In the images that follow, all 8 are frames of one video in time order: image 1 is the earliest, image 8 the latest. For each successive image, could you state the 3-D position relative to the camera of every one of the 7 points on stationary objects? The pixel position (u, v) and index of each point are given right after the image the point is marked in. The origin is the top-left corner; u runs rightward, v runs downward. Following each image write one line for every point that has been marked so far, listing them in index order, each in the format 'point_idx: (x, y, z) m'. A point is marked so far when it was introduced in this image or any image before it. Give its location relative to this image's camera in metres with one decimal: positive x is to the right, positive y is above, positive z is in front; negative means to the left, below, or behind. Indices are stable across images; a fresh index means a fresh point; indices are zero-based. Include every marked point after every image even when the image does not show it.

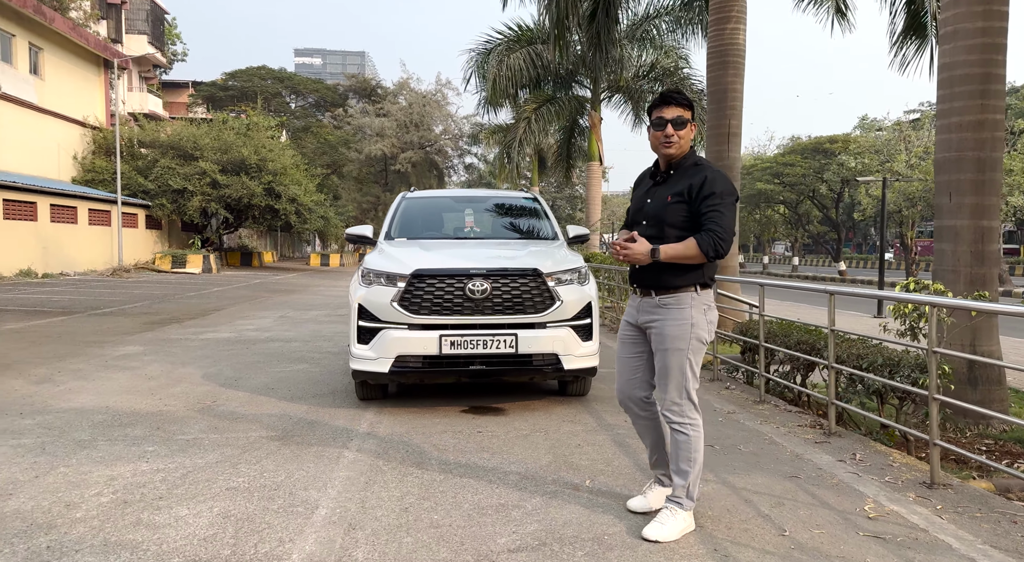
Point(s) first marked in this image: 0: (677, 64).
0: (+4.0, +5.4, +17.8) m
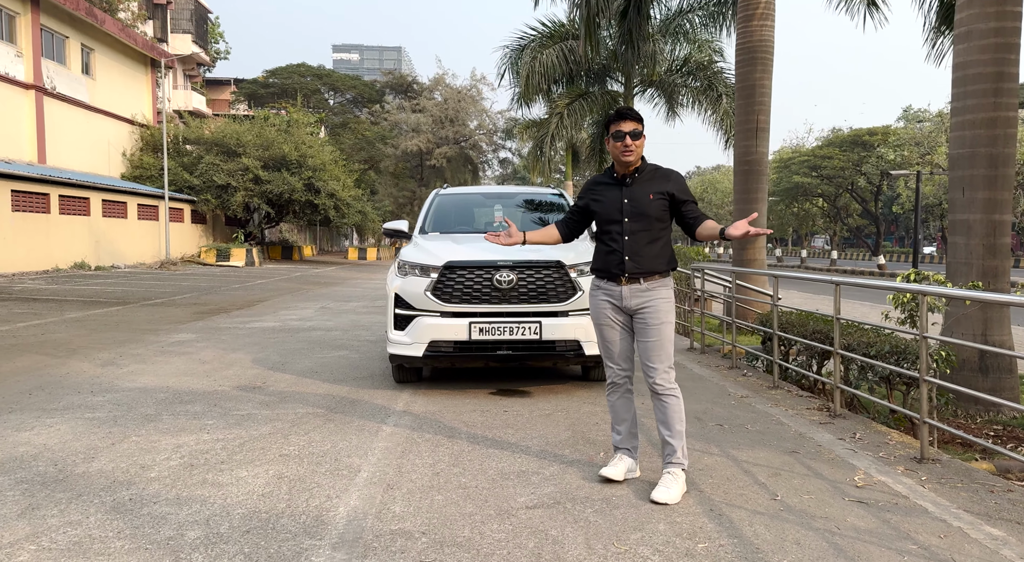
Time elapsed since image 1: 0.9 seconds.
0: (+4.9, +5.5, +17.9) m
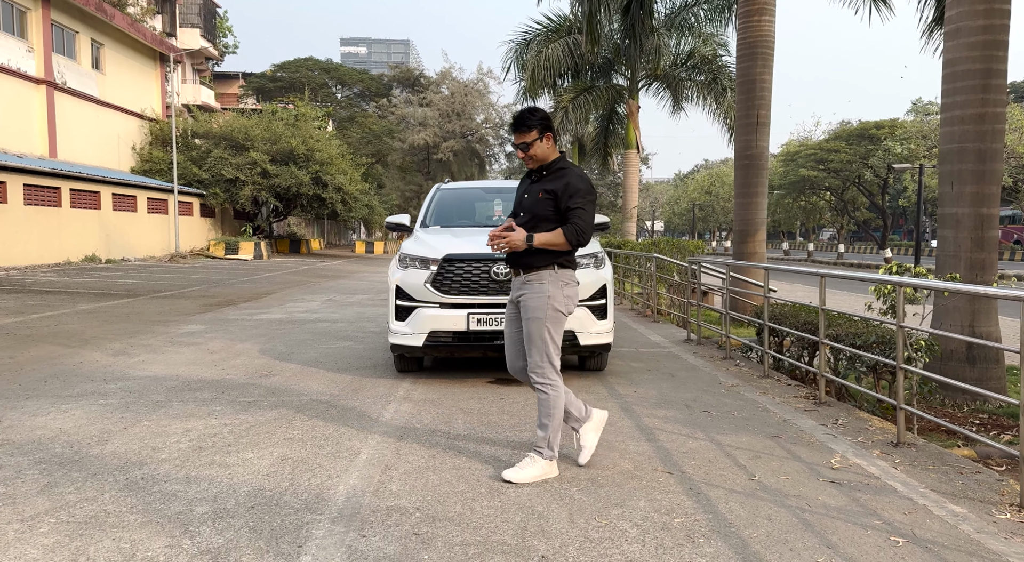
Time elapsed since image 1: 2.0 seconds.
0: (+5.0, +5.7, +18.0) m
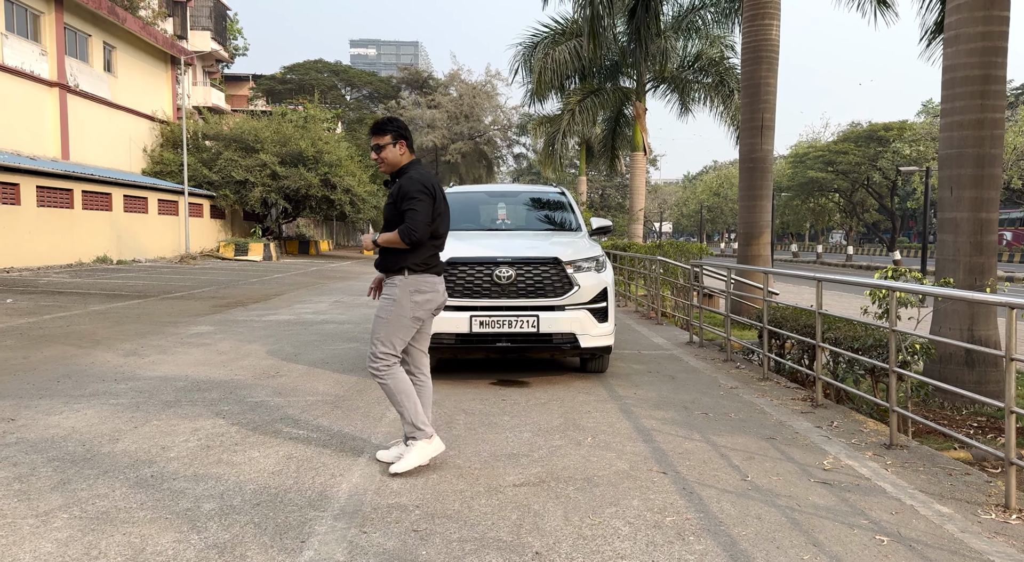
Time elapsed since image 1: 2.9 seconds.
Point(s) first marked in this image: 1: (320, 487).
0: (+5.1, +5.6, +18.0) m
1: (-0.9, -1.0, +3.6) m
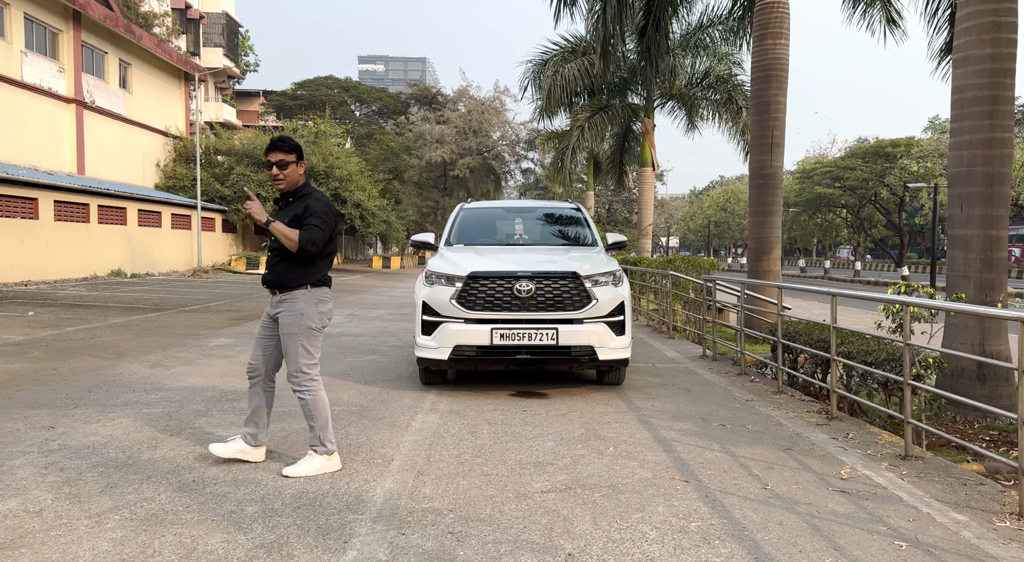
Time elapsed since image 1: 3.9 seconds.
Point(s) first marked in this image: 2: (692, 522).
0: (+5.4, +5.3, +18.2) m
1: (-0.8, -1.1, +3.7) m
2: (+0.8, -1.1, +3.3) m
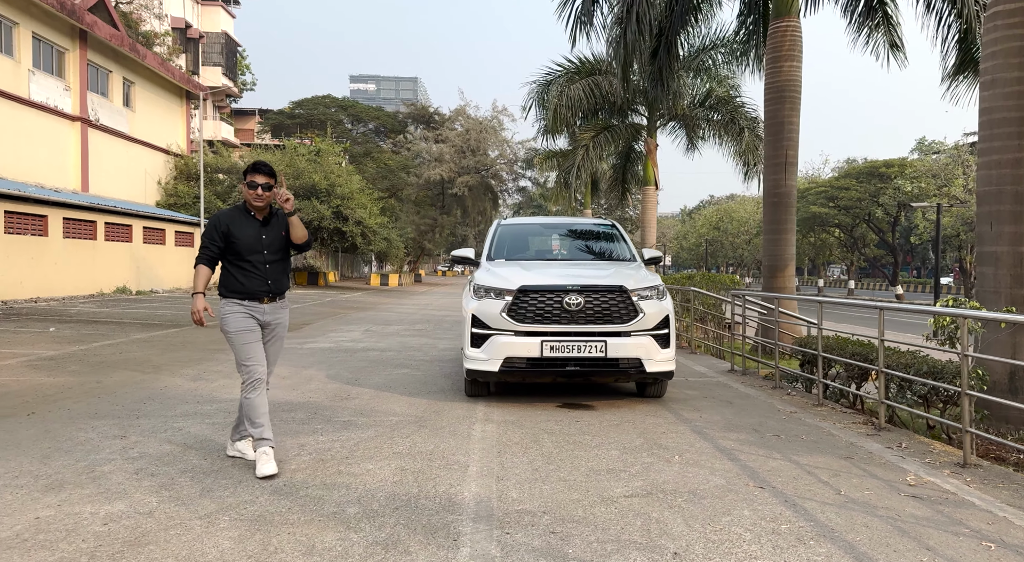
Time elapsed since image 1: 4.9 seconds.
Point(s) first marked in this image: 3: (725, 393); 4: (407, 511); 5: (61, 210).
0: (+5.7, +4.8, +18.6) m
1: (-0.4, -1.1, +3.8) m
2: (+1.3, -1.1, +3.4) m
3: (+2.0, -1.1, +7.0) m
4: (-0.5, -1.1, +3.6) m
5: (-12.4, +2.0, +20.0) m
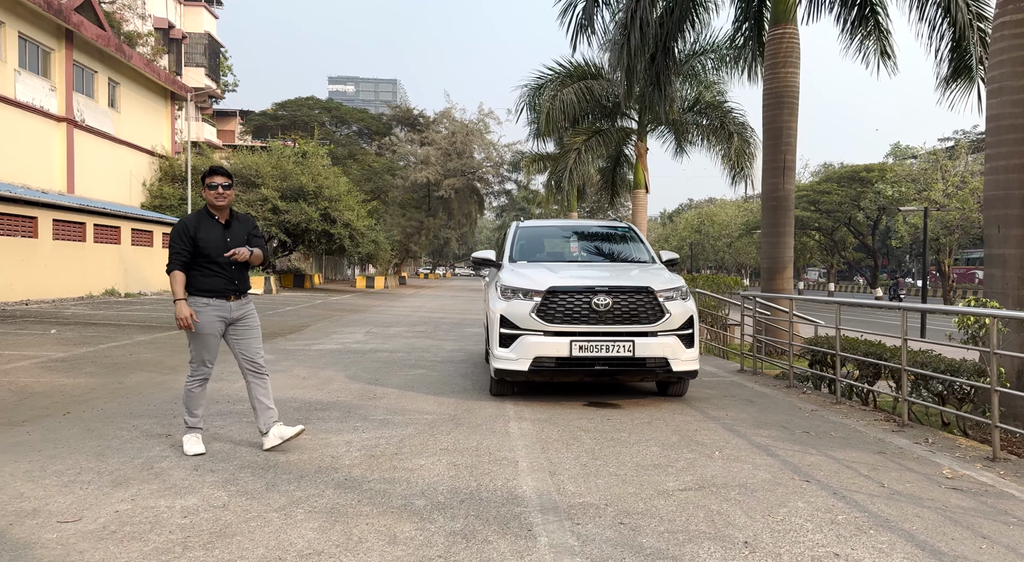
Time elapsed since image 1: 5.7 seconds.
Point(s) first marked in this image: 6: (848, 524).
0: (+5.6, +4.8, +18.9) m
1: (0.0, -1.1, +3.9) m
2: (+1.6, -1.1, +3.6) m
3: (+2.3, -1.1, +7.1) m
4: (-0.2, -1.1, +3.7) m
5: (-12.6, +1.9, +19.8) m
6: (+1.6, -1.1, +3.4) m
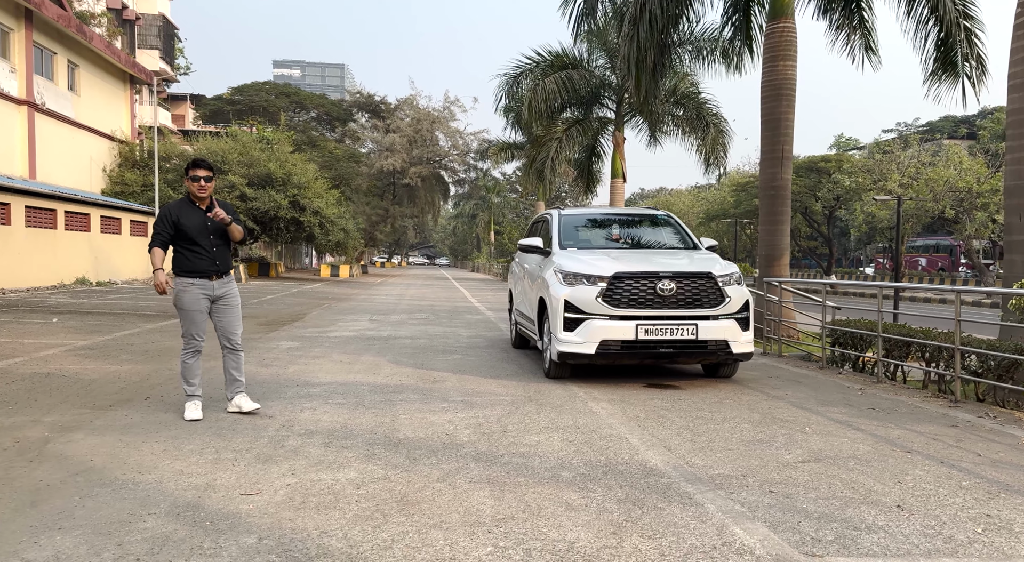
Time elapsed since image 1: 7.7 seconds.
0: (+5.3, +5.1, +19.3) m
1: (+0.7, -1.0, +4.1) m
2: (+2.4, -1.0, +3.9) m
3: (+2.8, -0.9, +7.5) m
4: (+0.6, -1.0, +3.8) m
5: (-12.9, +2.2, +19.0) m
6: (+2.3, -1.0, +3.7) m
